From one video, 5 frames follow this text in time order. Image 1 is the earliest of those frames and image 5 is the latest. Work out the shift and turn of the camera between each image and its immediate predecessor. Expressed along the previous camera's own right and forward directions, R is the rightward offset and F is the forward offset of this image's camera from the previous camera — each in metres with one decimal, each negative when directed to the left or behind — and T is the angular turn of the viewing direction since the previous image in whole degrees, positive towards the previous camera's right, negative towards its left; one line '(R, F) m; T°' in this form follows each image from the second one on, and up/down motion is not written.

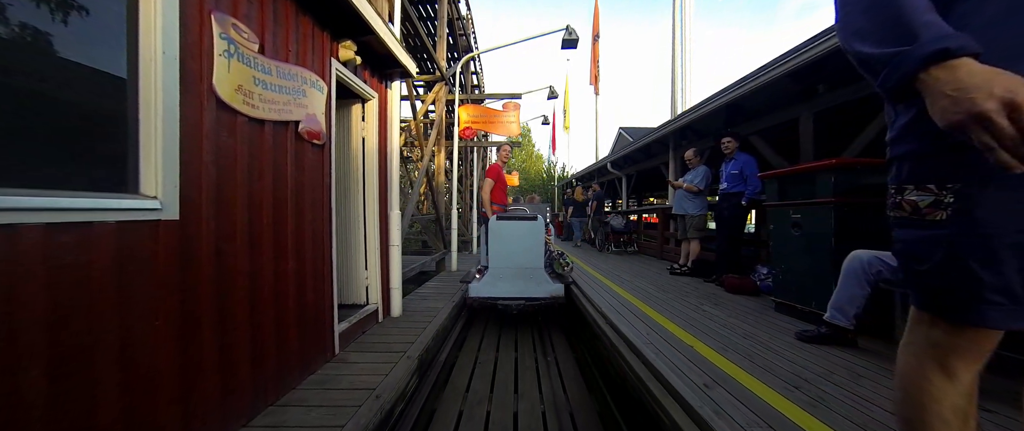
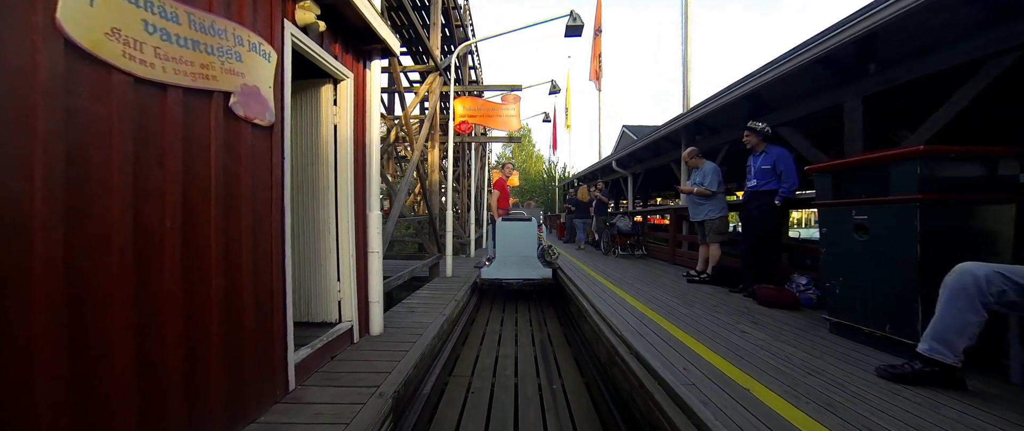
(0.0, +0.5) m; 0°
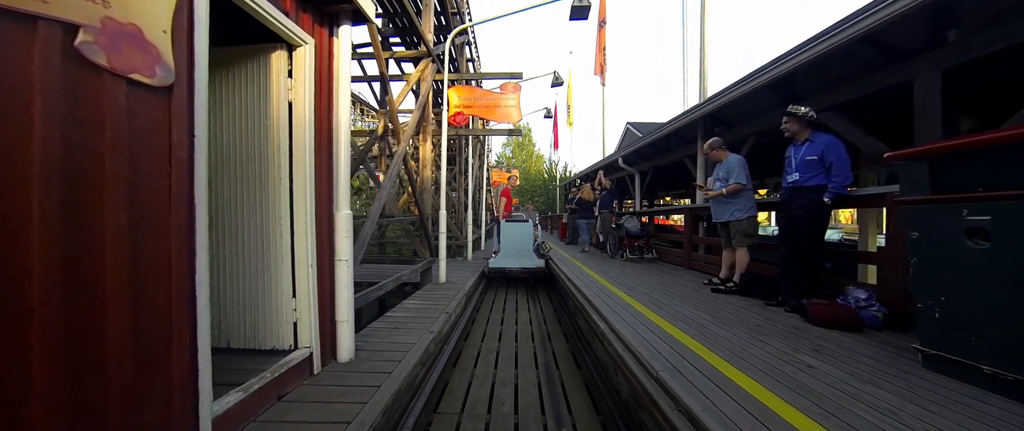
(0.0, +0.5) m; 0°
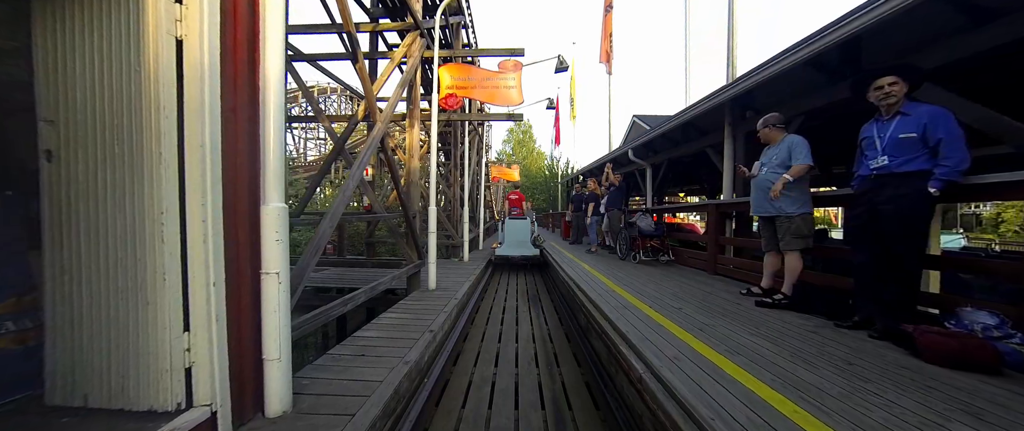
(0.0, +0.7) m; 0°
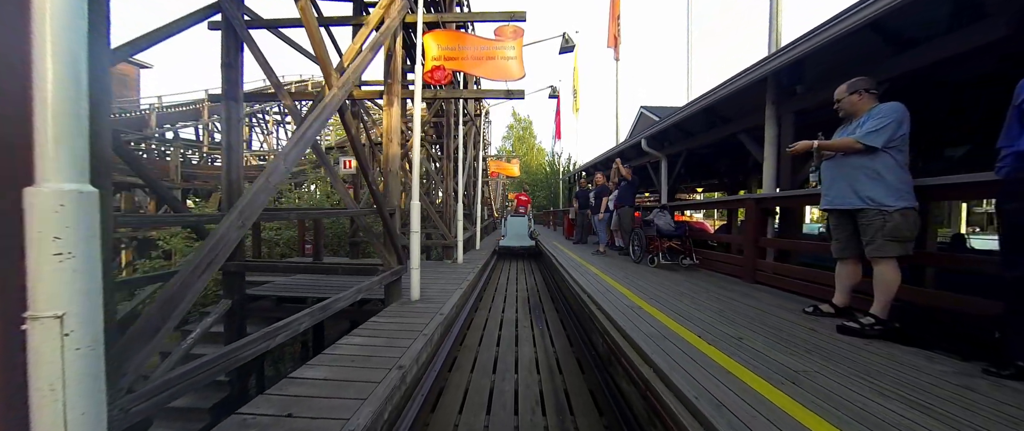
(0.0, +0.8) m; 0°
